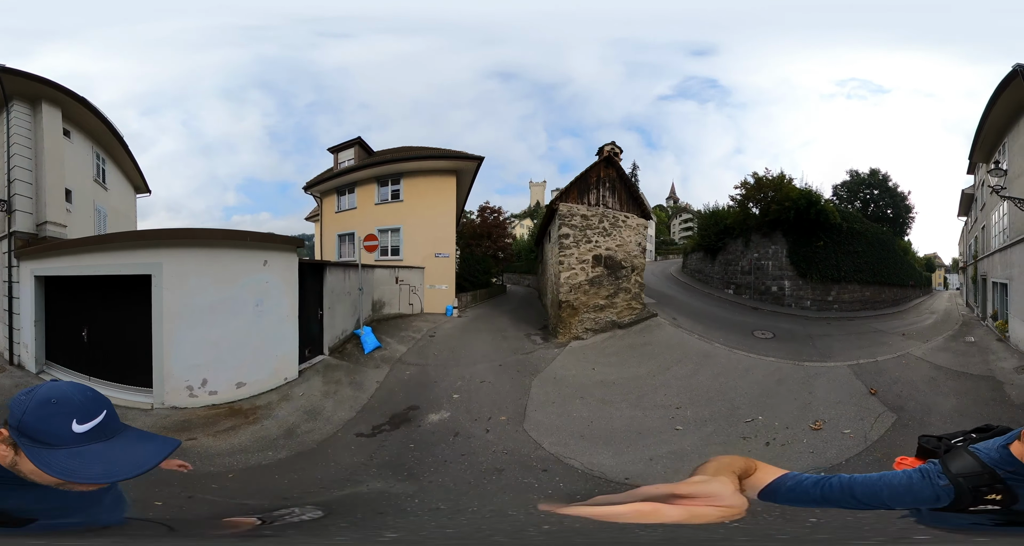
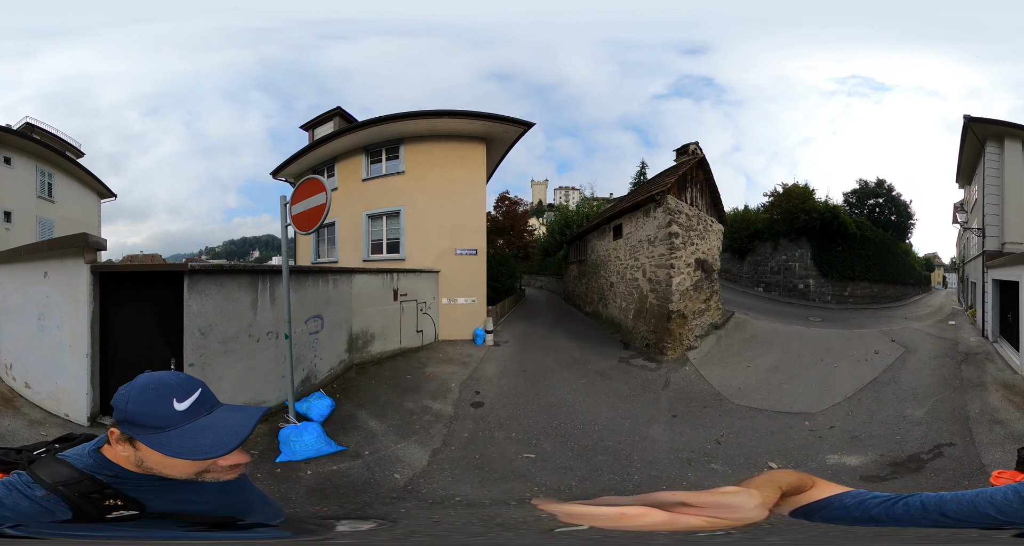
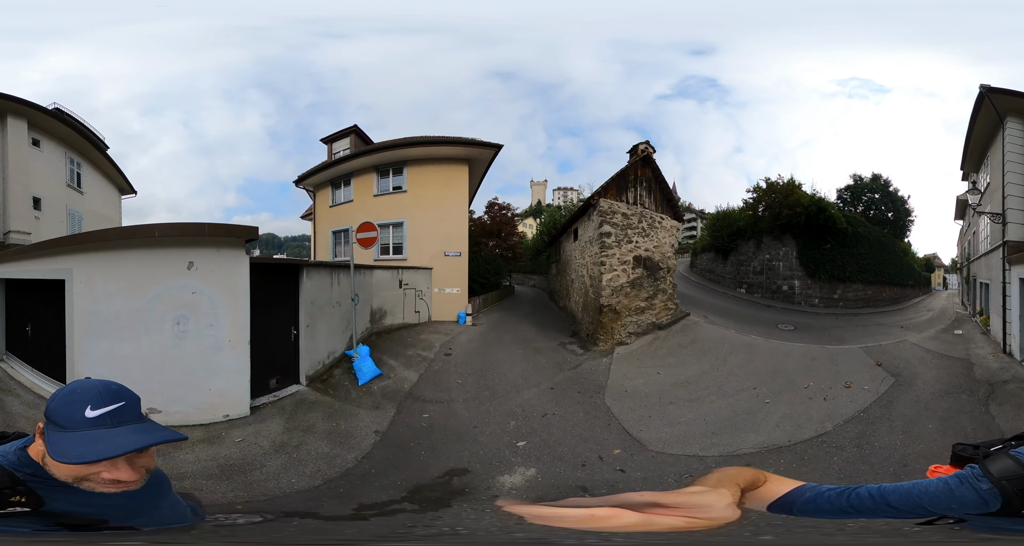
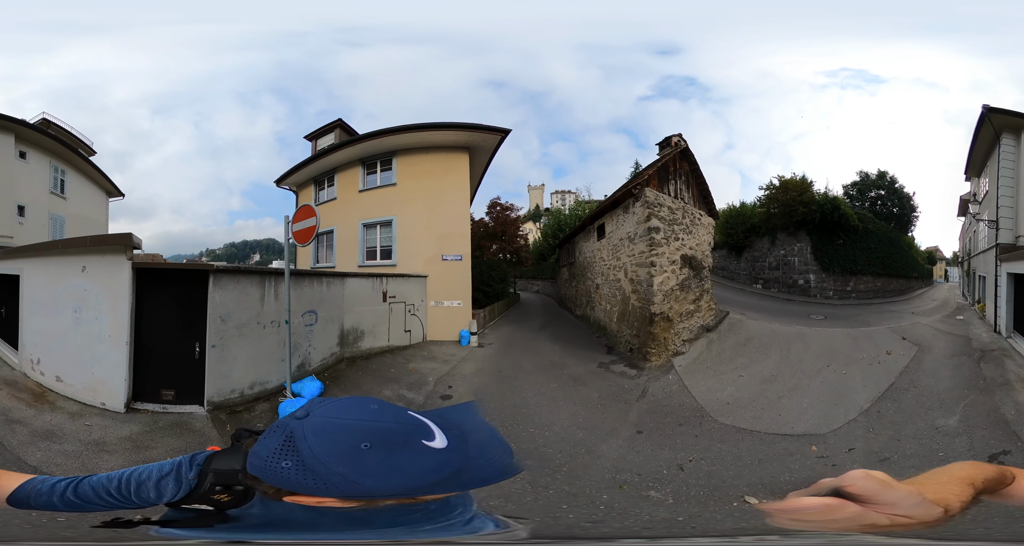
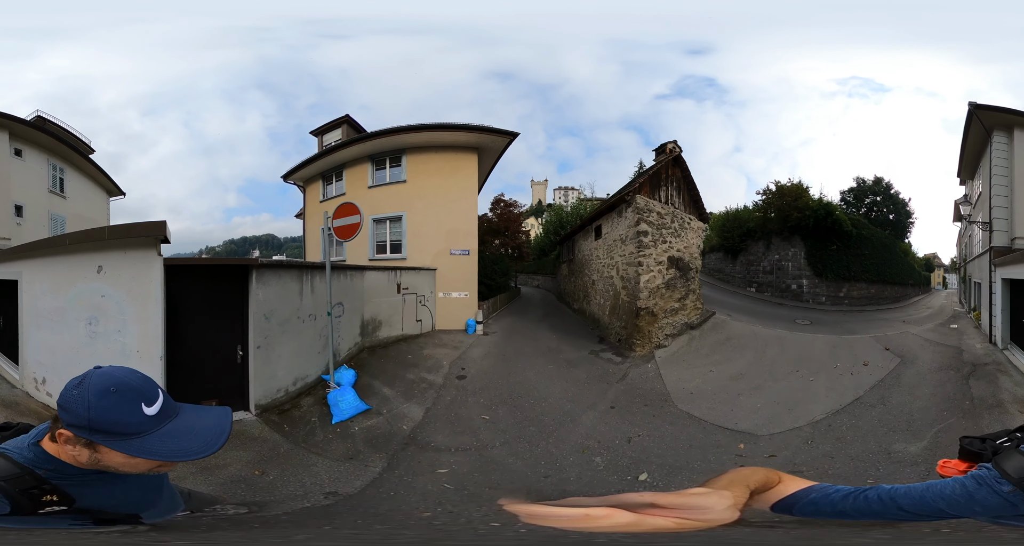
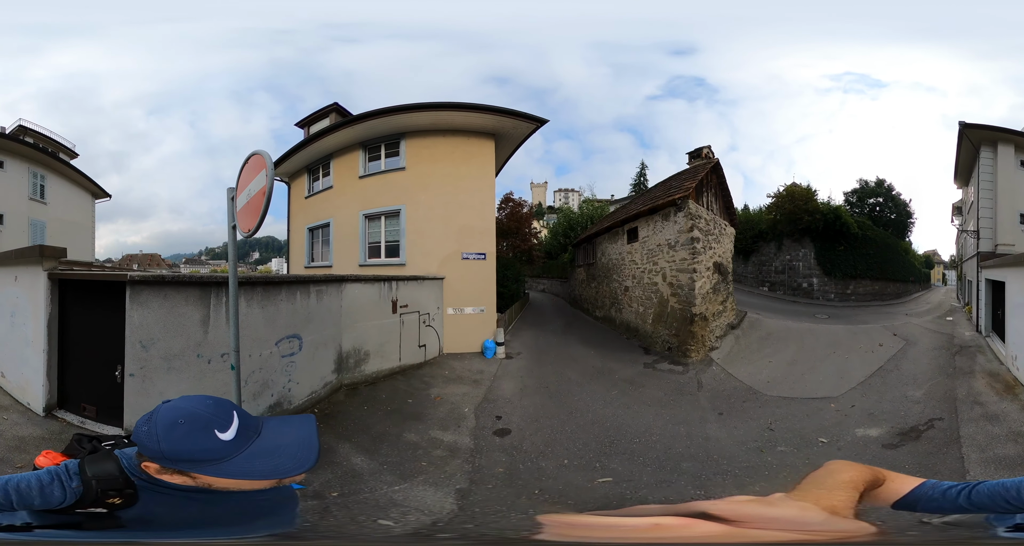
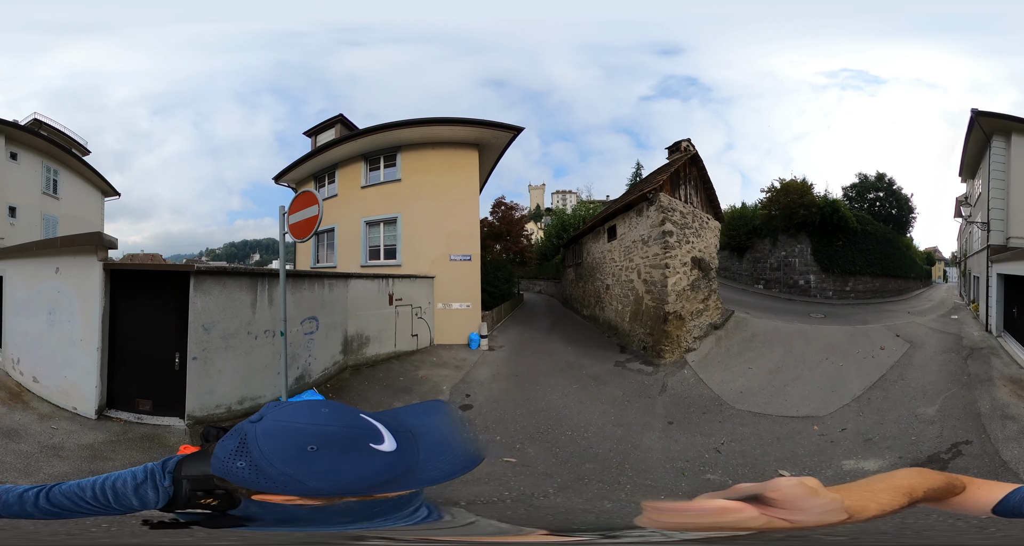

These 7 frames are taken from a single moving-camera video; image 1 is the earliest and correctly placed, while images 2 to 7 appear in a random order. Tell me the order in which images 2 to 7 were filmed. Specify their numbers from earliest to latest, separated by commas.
3, 5, 2, 6, 7, 4
